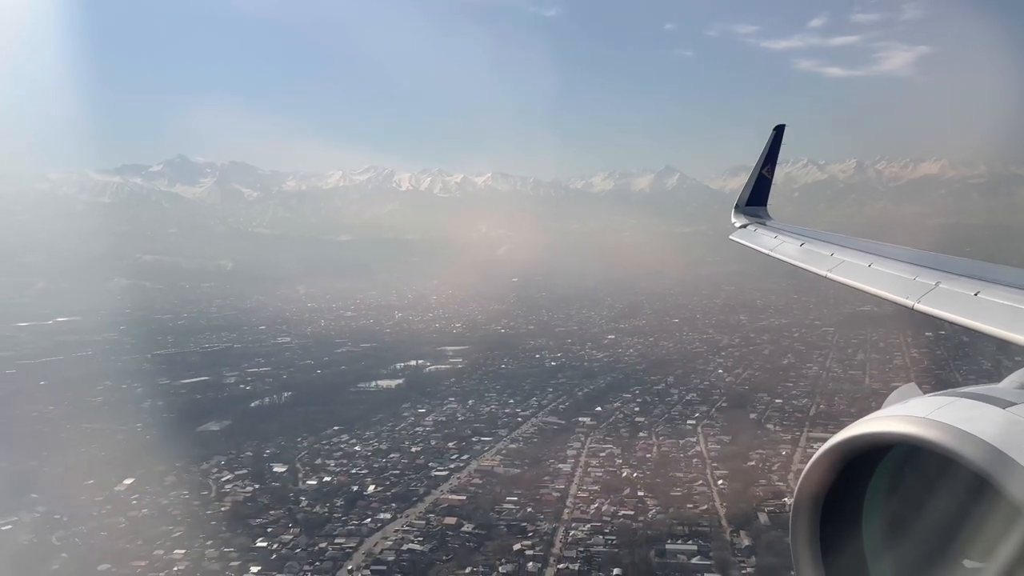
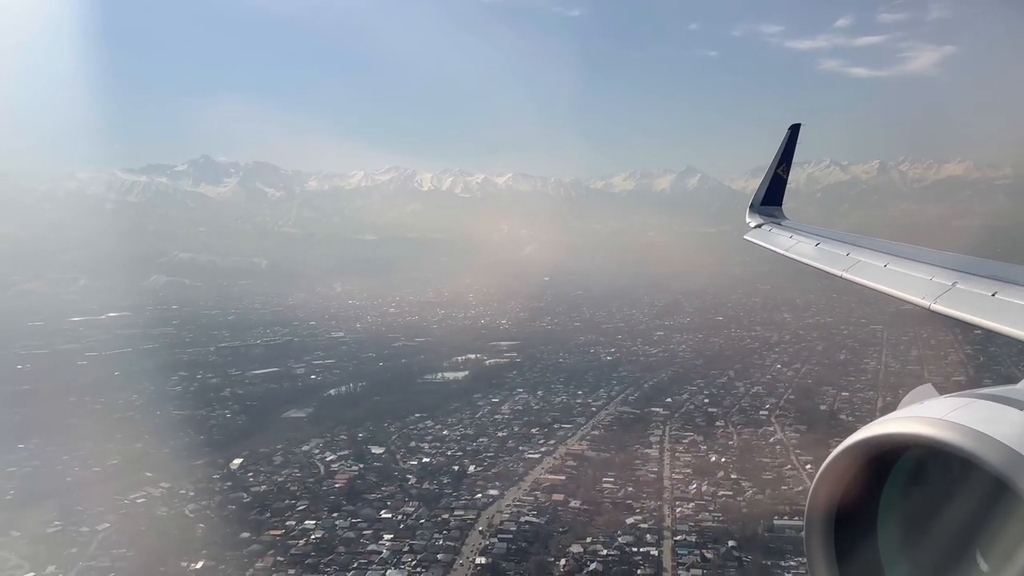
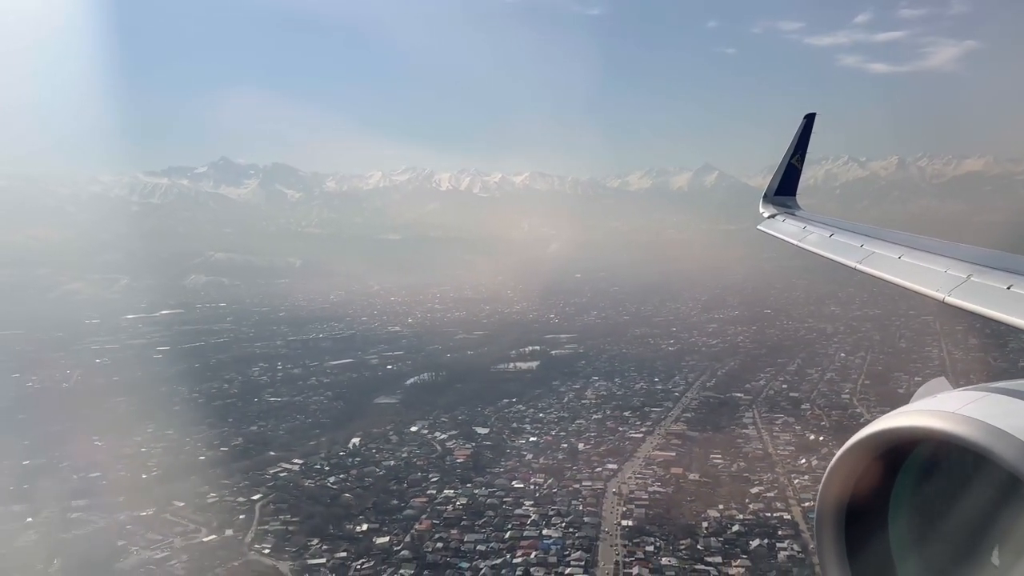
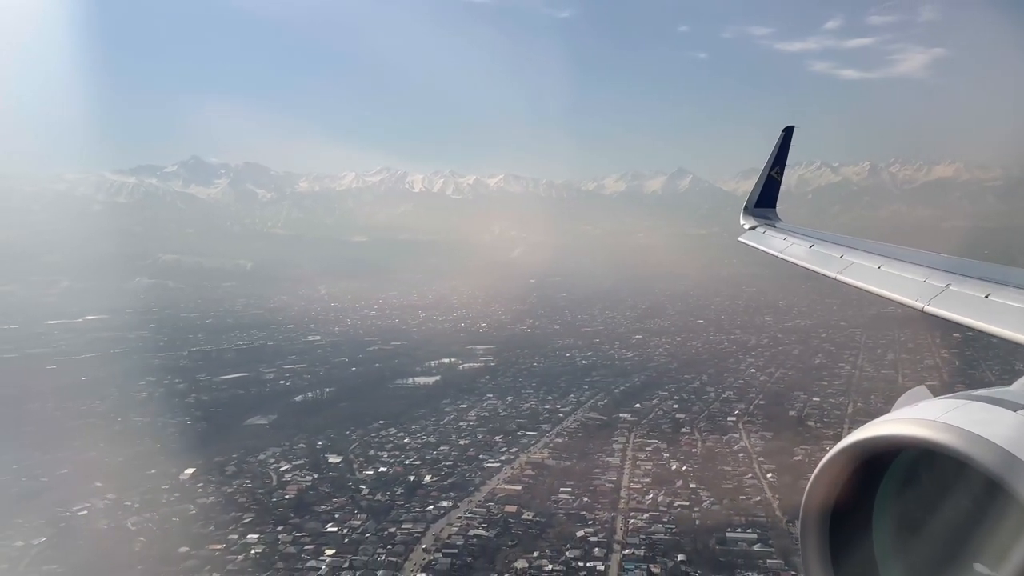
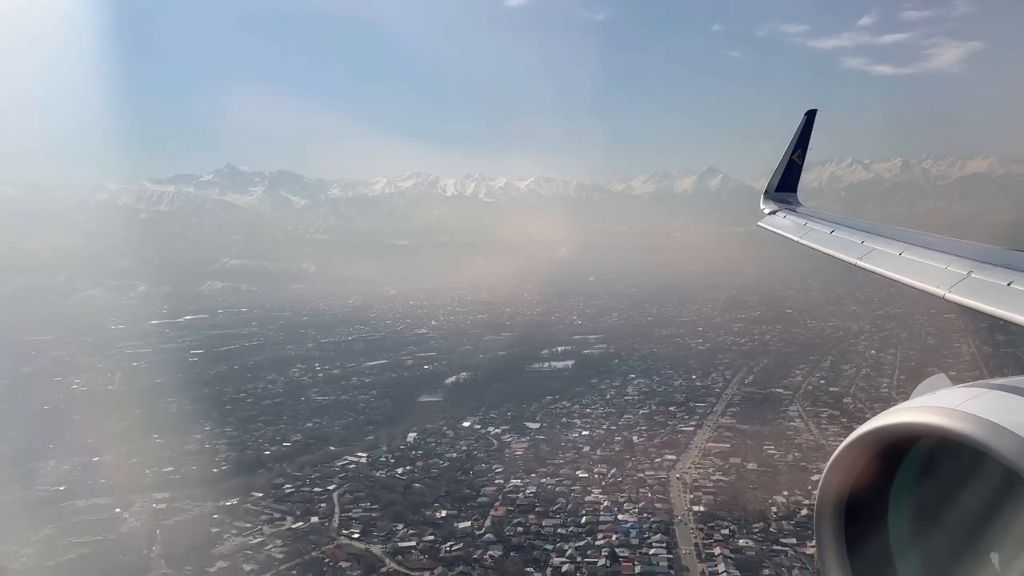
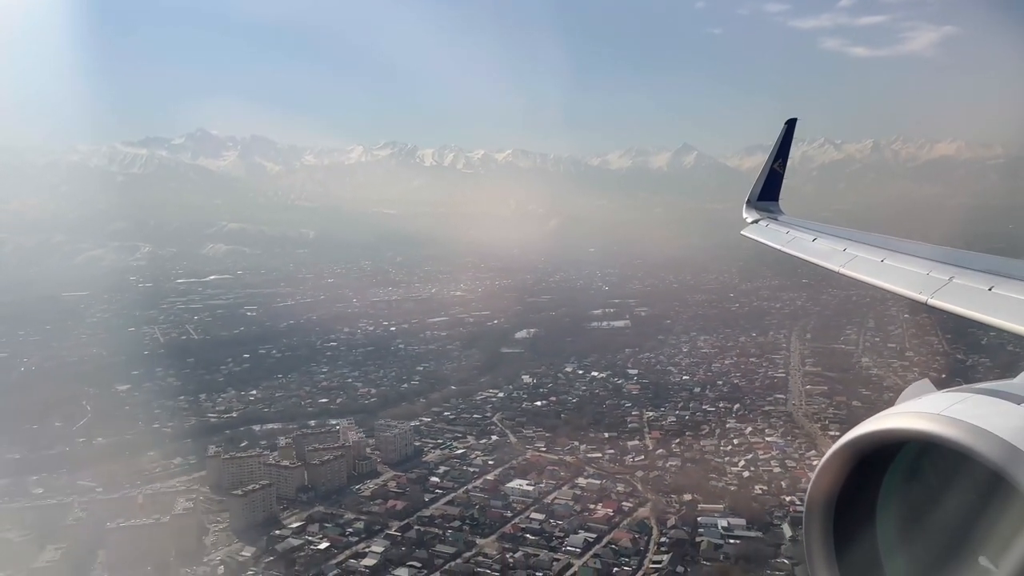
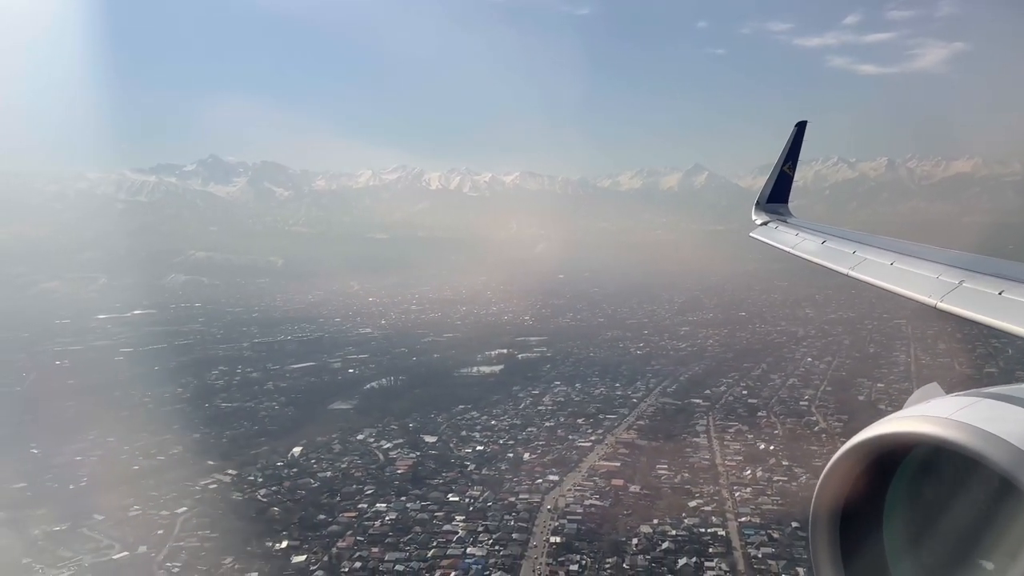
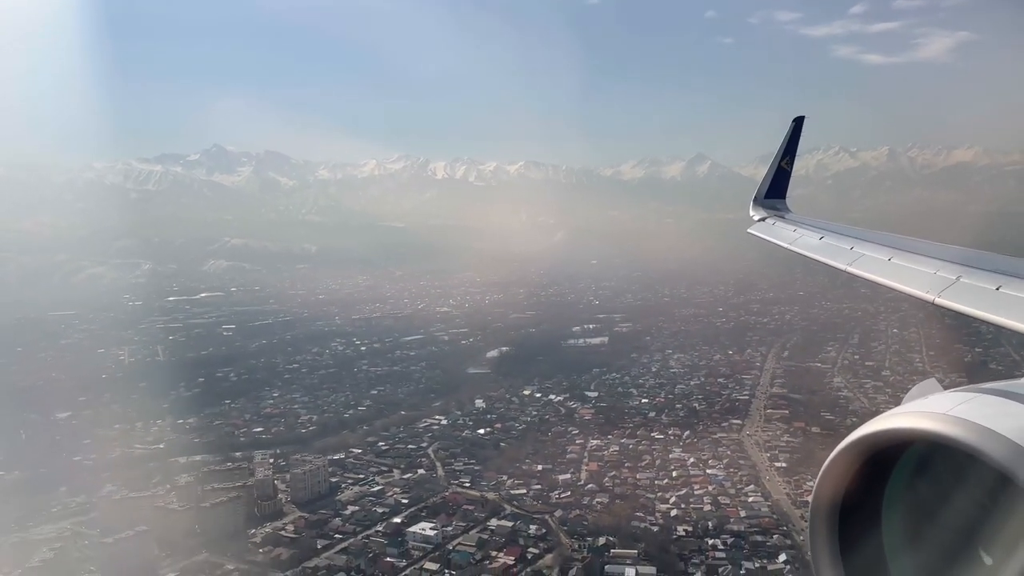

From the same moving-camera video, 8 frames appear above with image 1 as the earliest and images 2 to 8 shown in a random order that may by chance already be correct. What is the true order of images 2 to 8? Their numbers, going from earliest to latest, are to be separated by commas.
4, 2, 7, 3, 5, 8, 6
